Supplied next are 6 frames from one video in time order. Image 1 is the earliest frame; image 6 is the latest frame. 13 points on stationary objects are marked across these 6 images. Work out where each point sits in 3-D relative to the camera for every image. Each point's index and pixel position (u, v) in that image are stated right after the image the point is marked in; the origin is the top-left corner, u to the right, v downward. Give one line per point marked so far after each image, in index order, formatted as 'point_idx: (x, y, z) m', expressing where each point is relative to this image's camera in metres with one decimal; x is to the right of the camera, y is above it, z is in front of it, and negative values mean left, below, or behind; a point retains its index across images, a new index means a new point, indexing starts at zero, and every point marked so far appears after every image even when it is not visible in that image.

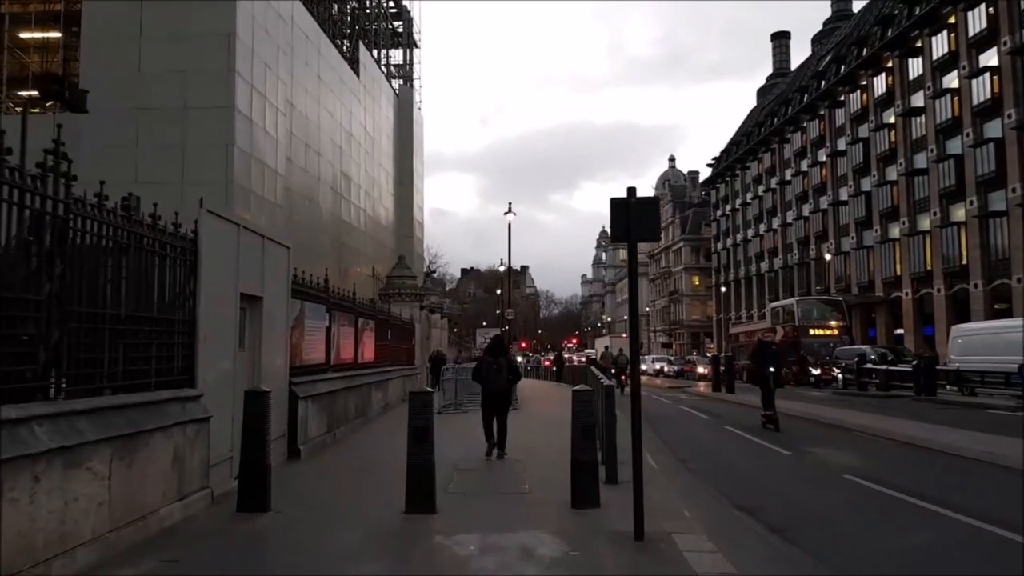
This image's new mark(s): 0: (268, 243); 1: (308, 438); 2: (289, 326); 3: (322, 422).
0: (-2.8, +0.5, +10.5) m
1: (-2.6, -2.0, +12.0) m
2: (-2.8, -0.5, +11.5) m
3: (-2.6, -1.9, +13.0) m
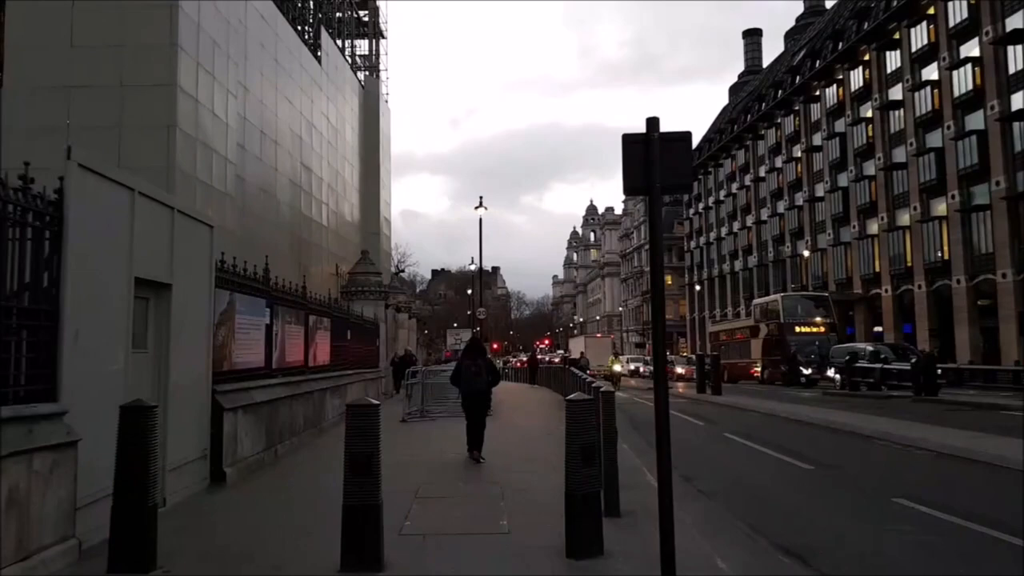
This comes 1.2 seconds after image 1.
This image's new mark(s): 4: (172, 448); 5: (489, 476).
0: (-3.0, +0.7, +8.5) m
1: (-2.9, -1.8, +9.9) m
2: (-3.1, -0.4, +9.4) m
3: (-3.0, -1.8, +10.9) m
4: (-3.0, -1.4, +8.2) m
5: (-0.3, -2.3, +12.0) m
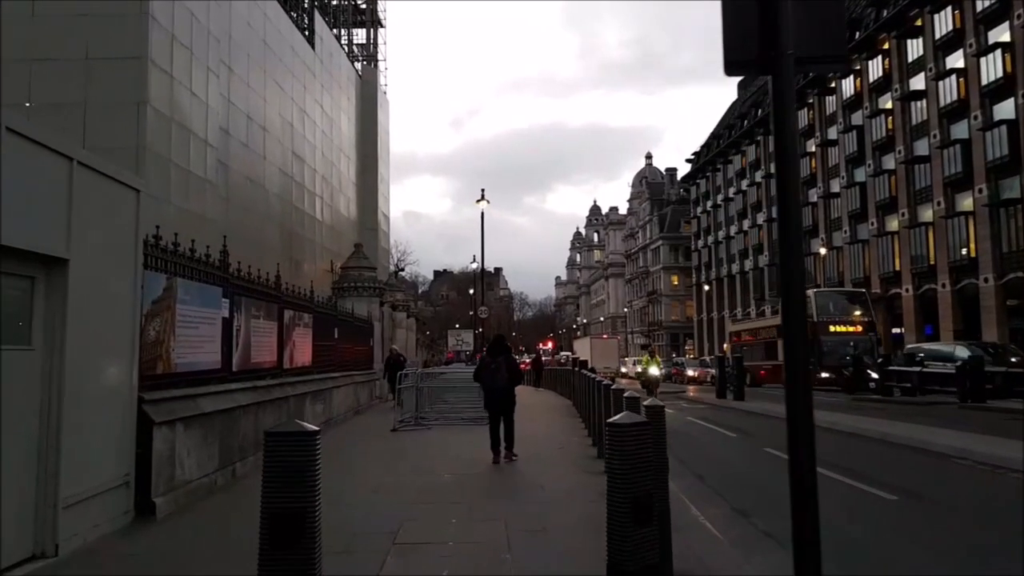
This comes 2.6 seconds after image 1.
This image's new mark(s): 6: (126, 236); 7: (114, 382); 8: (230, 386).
0: (-3.0, +0.8, +6.5) m
1: (-2.9, -1.7, +7.9) m
2: (-3.0, -0.2, +7.4) m
3: (-2.9, -1.6, +8.9) m
4: (-2.9, -1.3, +6.2) m
5: (-0.2, -2.2, +9.9) m
6: (-3.0, +0.4, +7.2) m
7: (-3.0, -0.7, +6.9) m
8: (-3.1, -1.1, +10.1) m
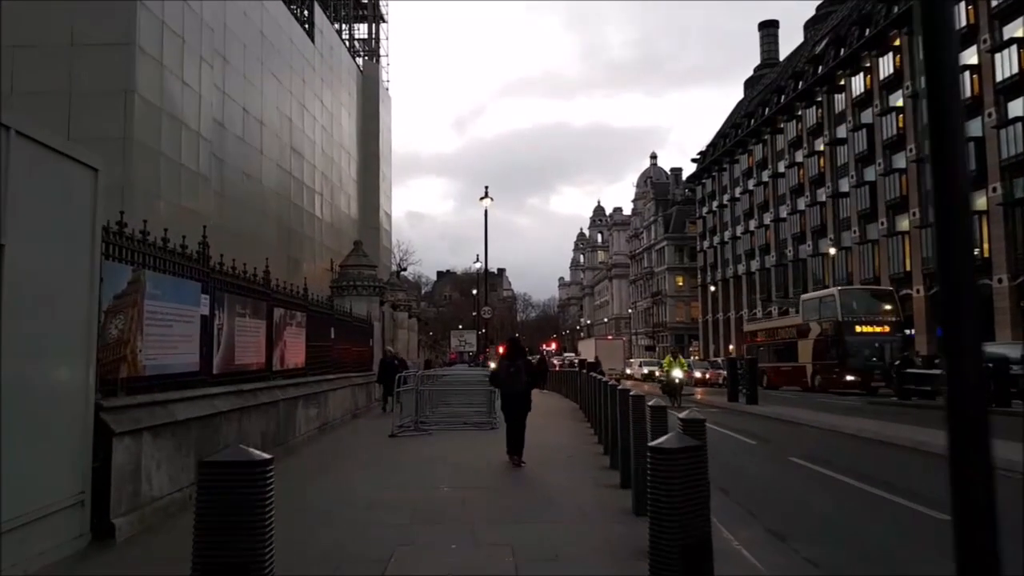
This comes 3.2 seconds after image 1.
0: (-2.9, +0.9, +5.6) m
1: (-2.8, -1.6, +7.0) m
2: (-2.9, -0.2, +6.6) m
3: (-2.8, -1.6, +8.0) m
4: (-2.9, -1.2, +5.3) m
5: (-0.1, -2.2, +9.1) m
6: (-2.9, +0.4, +6.3) m
7: (-2.9, -0.7, +6.0) m
8: (-3.0, -1.0, +9.2) m
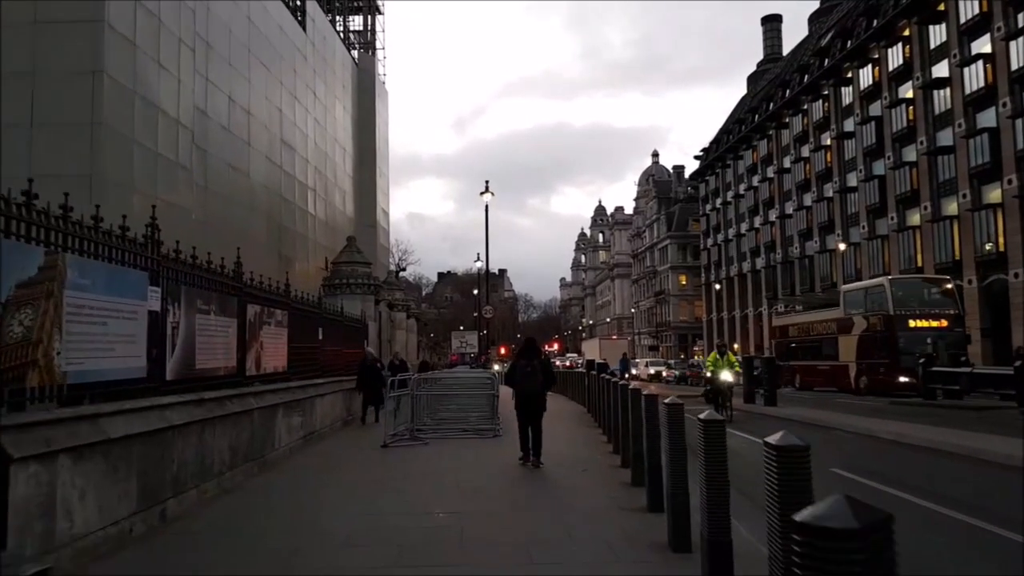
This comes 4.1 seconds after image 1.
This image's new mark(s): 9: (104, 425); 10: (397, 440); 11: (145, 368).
0: (-2.9, +0.9, +4.2) m
1: (-2.8, -1.5, +5.6) m
2: (-2.9, -0.1, +5.2) m
3: (-2.8, -1.5, +6.6) m
4: (-2.8, -1.1, +3.9) m
5: (-0.1, -2.1, +7.6) m
6: (-2.9, +0.5, +4.9) m
7: (-2.9, -0.6, +4.6) m
8: (-2.9, -0.9, +7.8) m
9: (-2.8, -0.9, +6.4) m
10: (-1.8, -2.4, +14.8) m
11: (-3.0, -0.6, +7.5) m
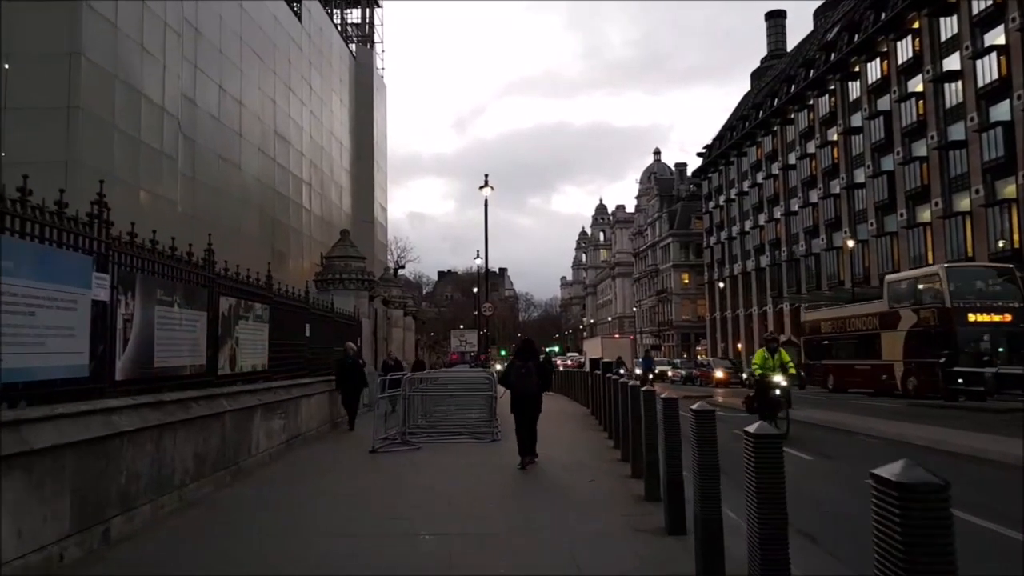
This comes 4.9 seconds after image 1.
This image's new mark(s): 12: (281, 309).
0: (-2.9, +1.0, +3.2) m
1: (-2.8, -1.5, +4.6) m
2: (-2.9, 0.0, +4.2) m
3: (-2.8, -1.4, +5.6) m
4: (-2.9, -1.0, +2.9) m
5: (-0.1, -2.0, +6.7) m
6: (-2.9, +0.6, +3.9) m
7: (-2.9, -0.5, +3.6) m
8: (-3.0, -0.8, +6.8) m
9: (-2.8, -0.8, +5.4) m
10: (-1.8, -2.3, +13.8) m
11: (-3.0, -0.5, +6.5) m
12: (-3.3, -0.3, +13.3) m
